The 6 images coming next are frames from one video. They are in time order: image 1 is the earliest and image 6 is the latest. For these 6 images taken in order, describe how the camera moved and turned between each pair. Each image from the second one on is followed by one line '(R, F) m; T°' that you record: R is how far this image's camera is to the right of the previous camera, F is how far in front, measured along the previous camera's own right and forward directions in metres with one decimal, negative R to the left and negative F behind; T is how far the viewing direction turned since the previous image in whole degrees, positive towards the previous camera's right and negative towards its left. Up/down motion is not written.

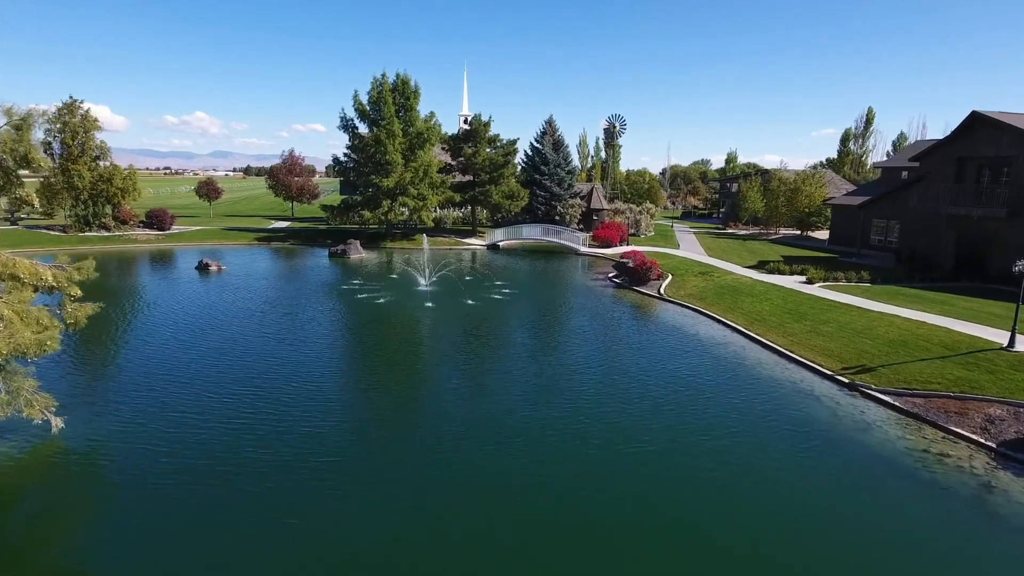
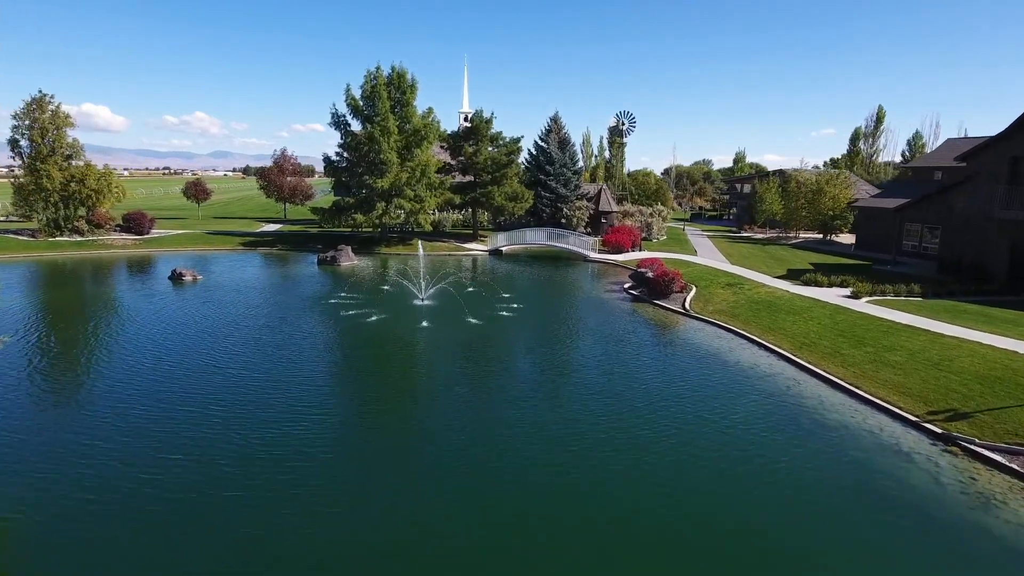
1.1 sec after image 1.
(-0.3, +3.3) m; 0°
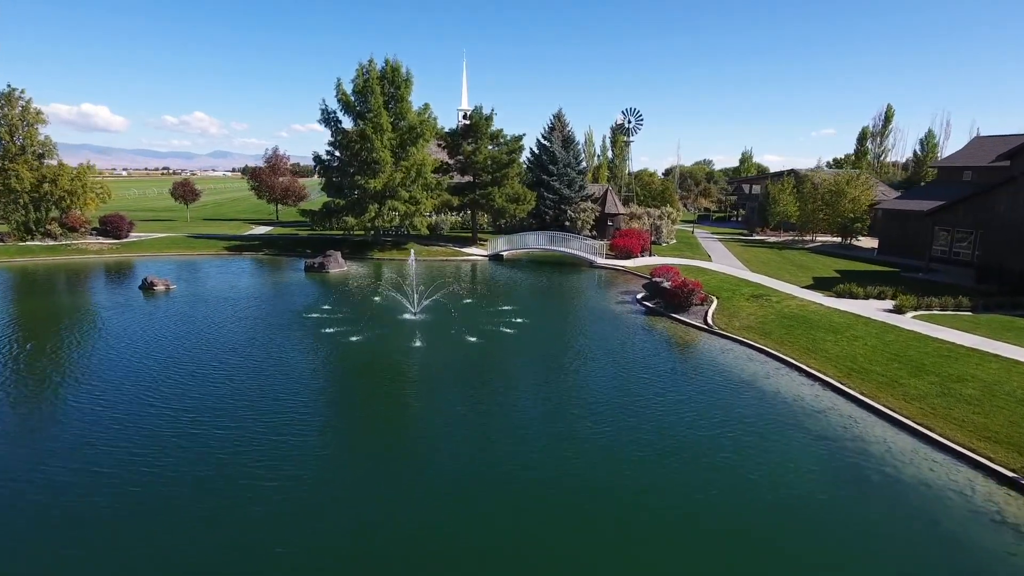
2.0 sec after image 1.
(-0.1, +2.7) m; 0°
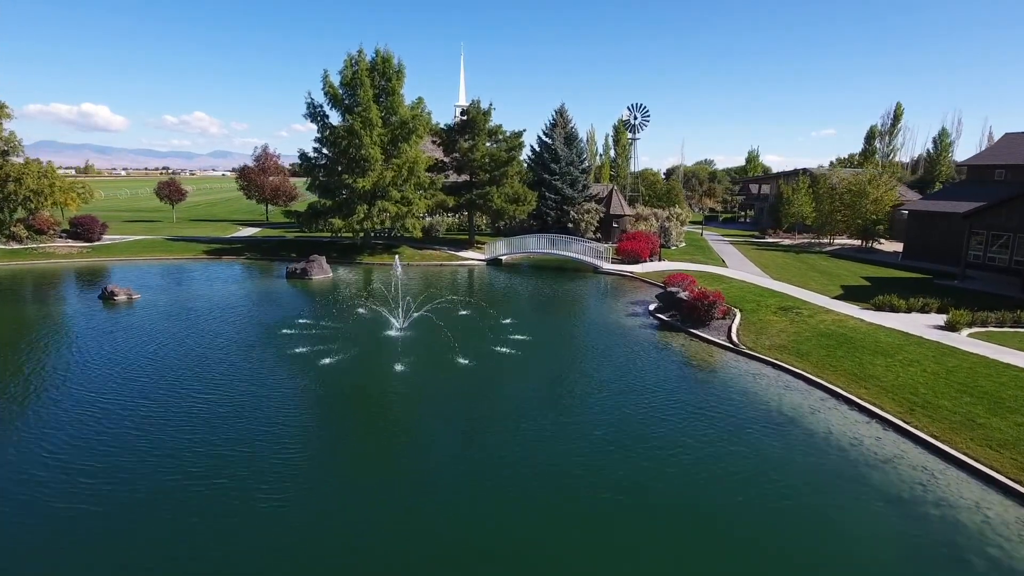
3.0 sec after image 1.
(+0.1, +2.8) m; 0°
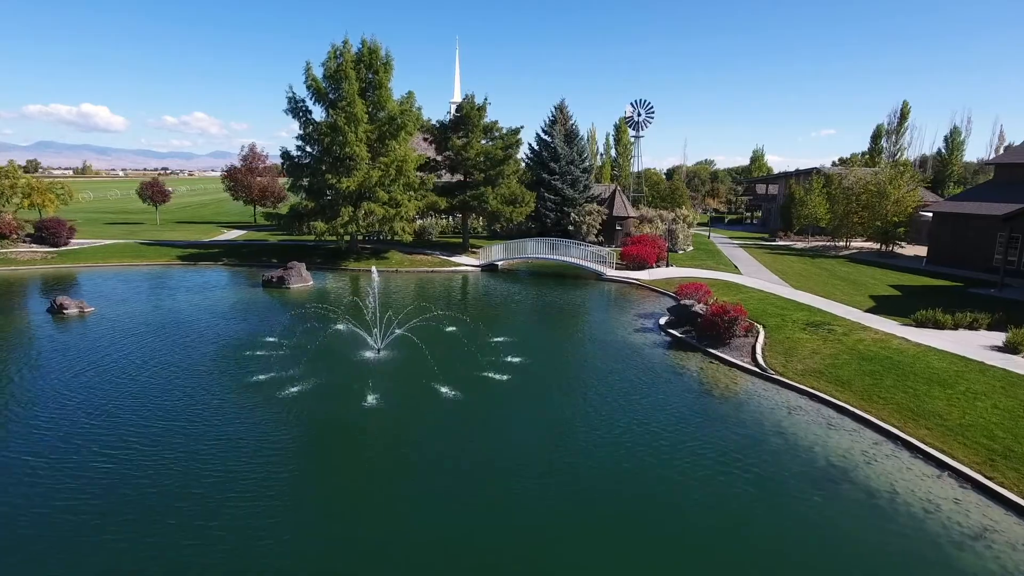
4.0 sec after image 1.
(+0.2, +2.7) m; 0°
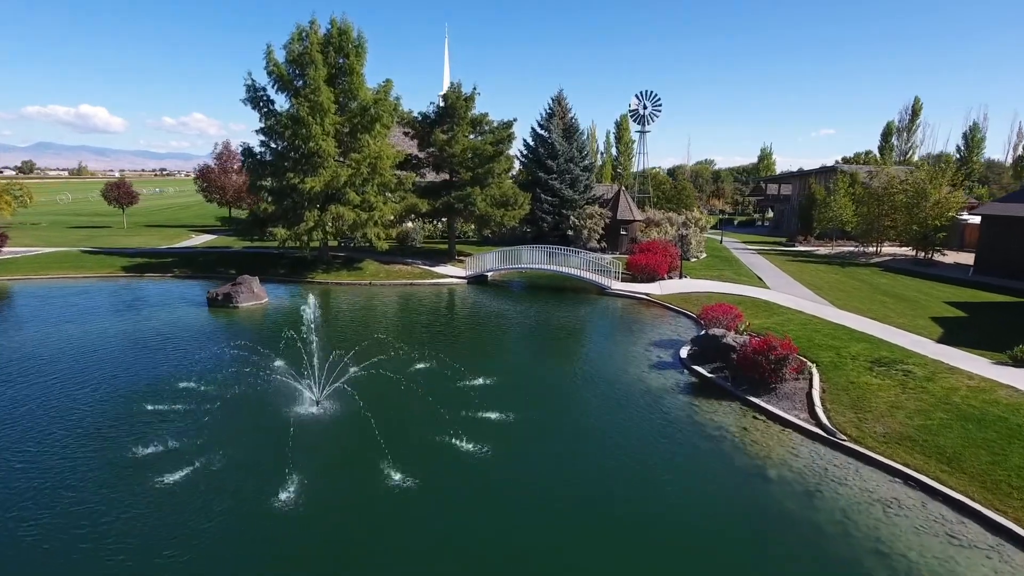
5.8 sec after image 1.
(+0.5, +4.6) m; 0°
